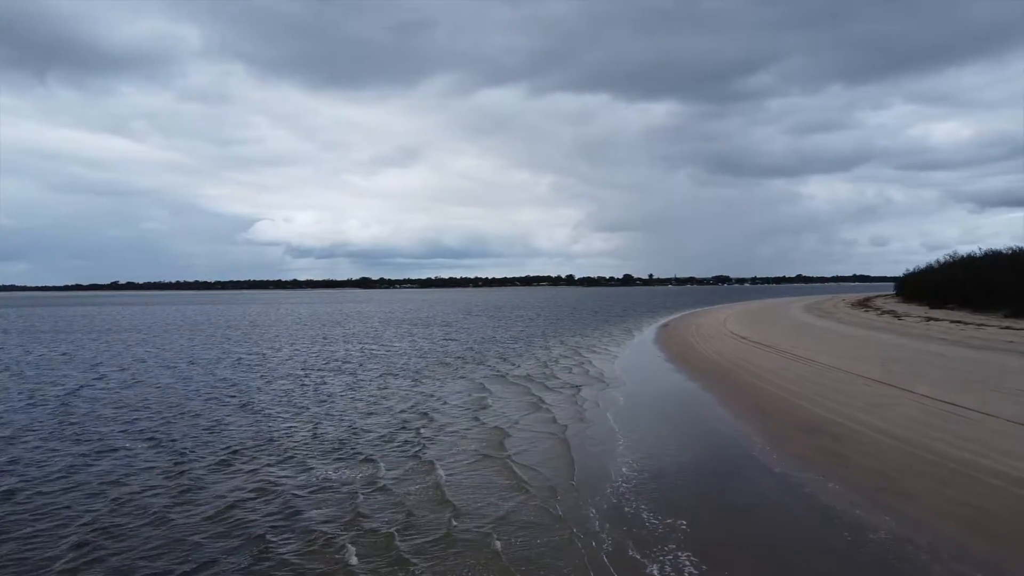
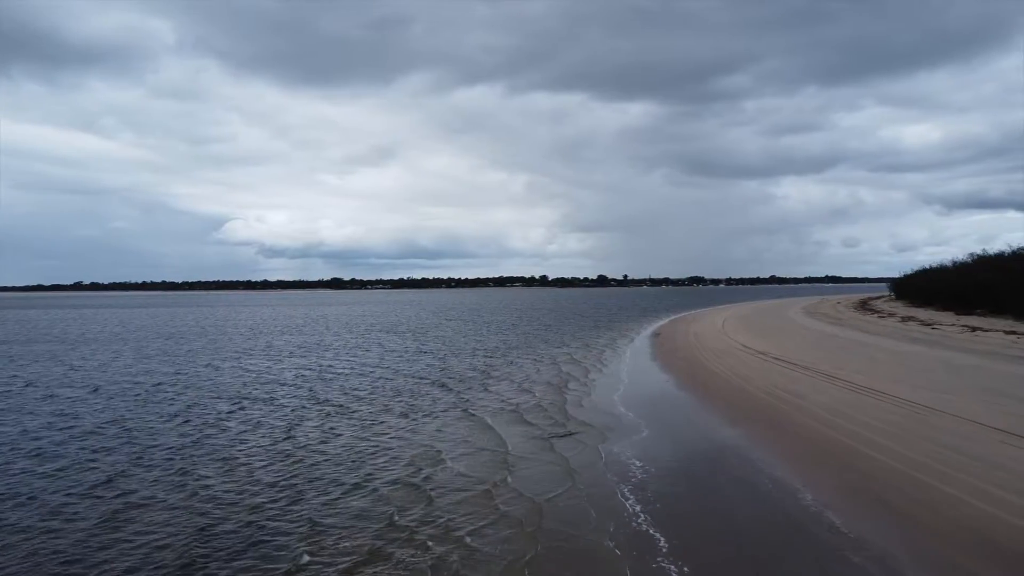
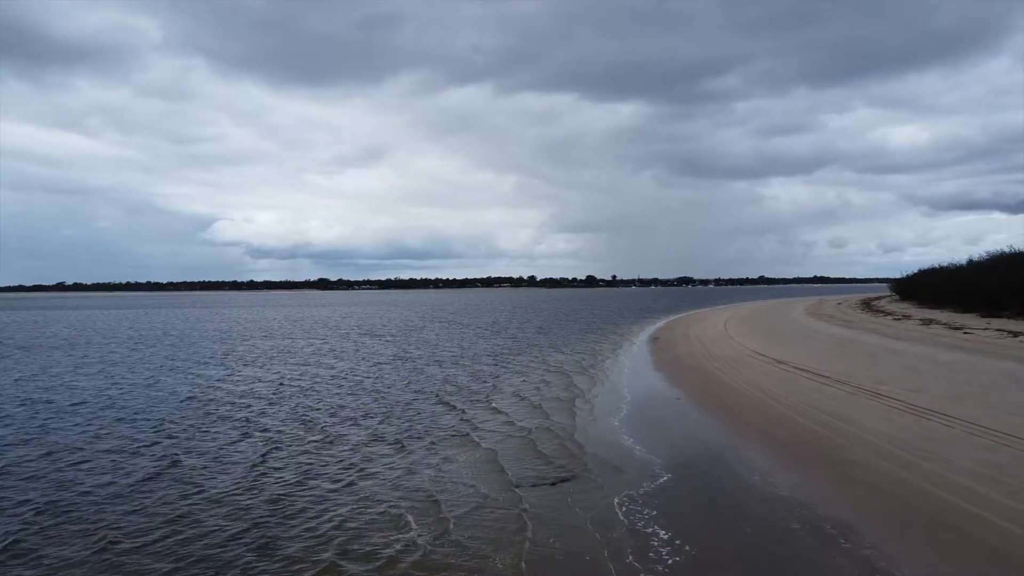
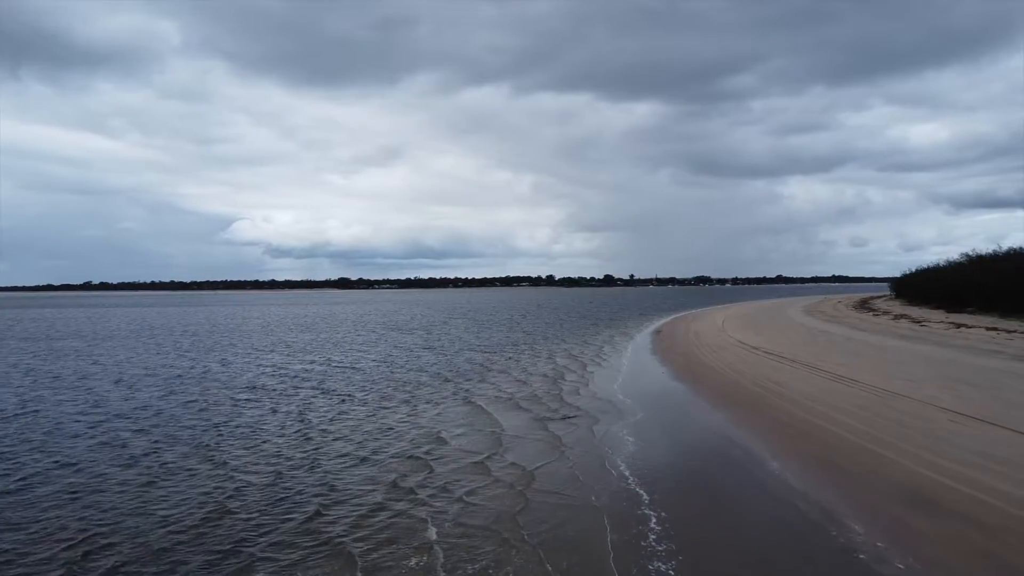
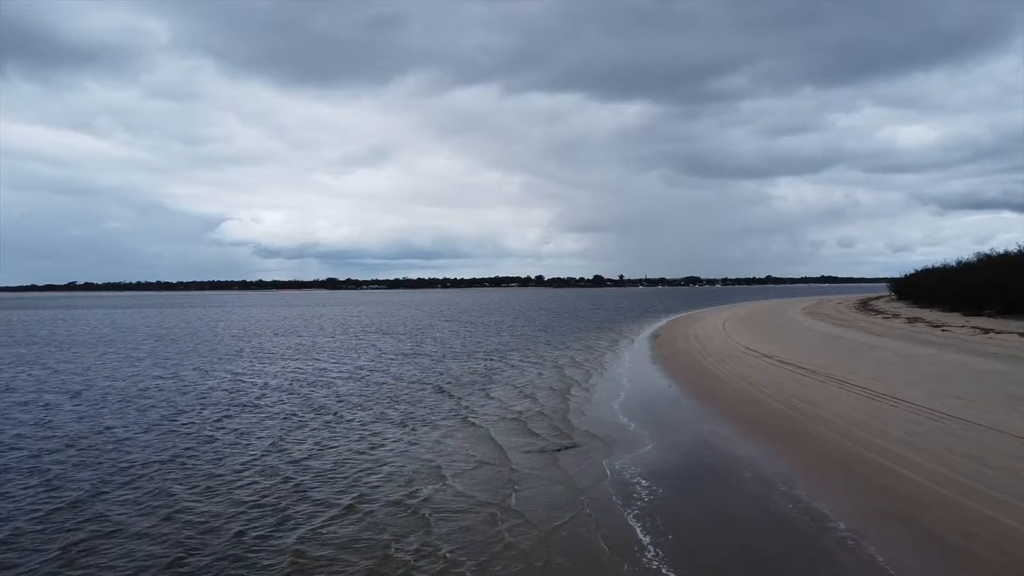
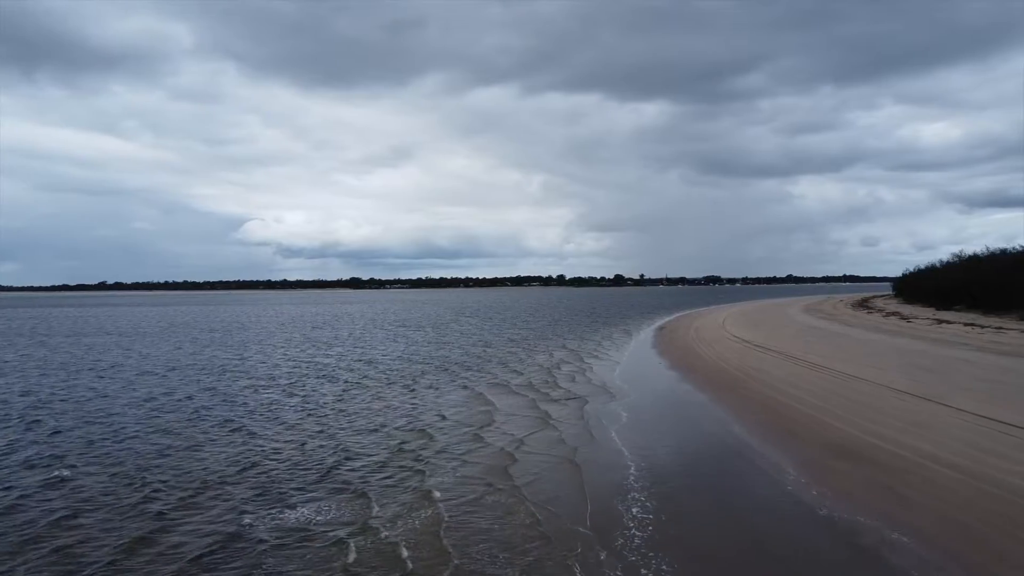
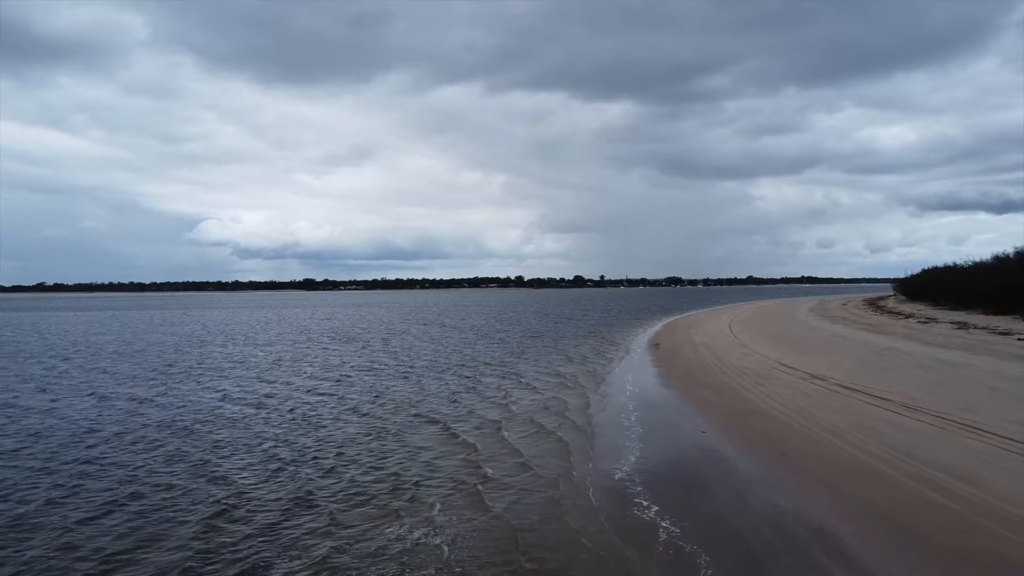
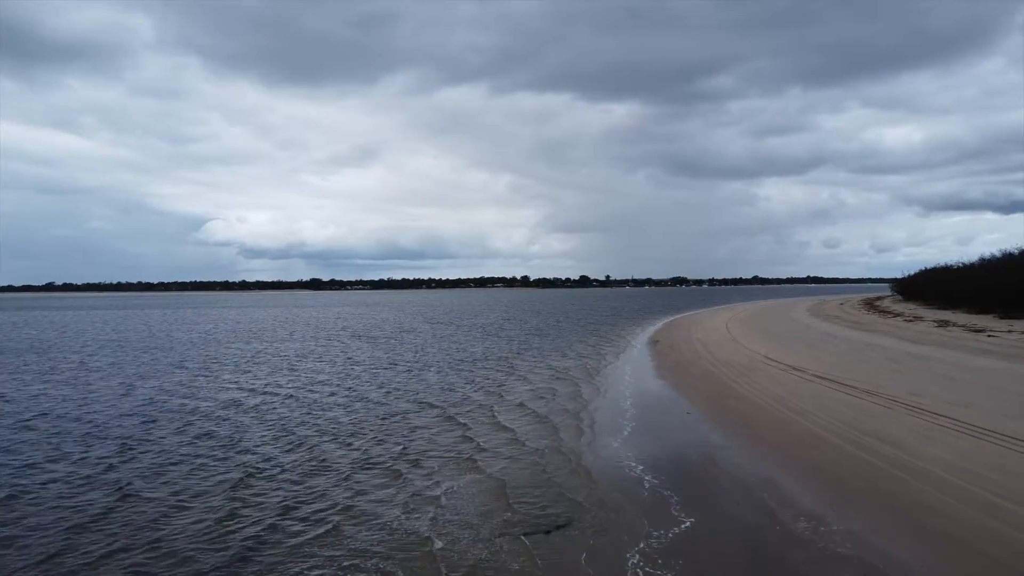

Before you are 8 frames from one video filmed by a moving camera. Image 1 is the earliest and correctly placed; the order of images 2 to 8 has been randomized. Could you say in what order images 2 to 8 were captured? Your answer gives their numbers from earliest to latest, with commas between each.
6, 4, 2, 5, 3, 8, 7
